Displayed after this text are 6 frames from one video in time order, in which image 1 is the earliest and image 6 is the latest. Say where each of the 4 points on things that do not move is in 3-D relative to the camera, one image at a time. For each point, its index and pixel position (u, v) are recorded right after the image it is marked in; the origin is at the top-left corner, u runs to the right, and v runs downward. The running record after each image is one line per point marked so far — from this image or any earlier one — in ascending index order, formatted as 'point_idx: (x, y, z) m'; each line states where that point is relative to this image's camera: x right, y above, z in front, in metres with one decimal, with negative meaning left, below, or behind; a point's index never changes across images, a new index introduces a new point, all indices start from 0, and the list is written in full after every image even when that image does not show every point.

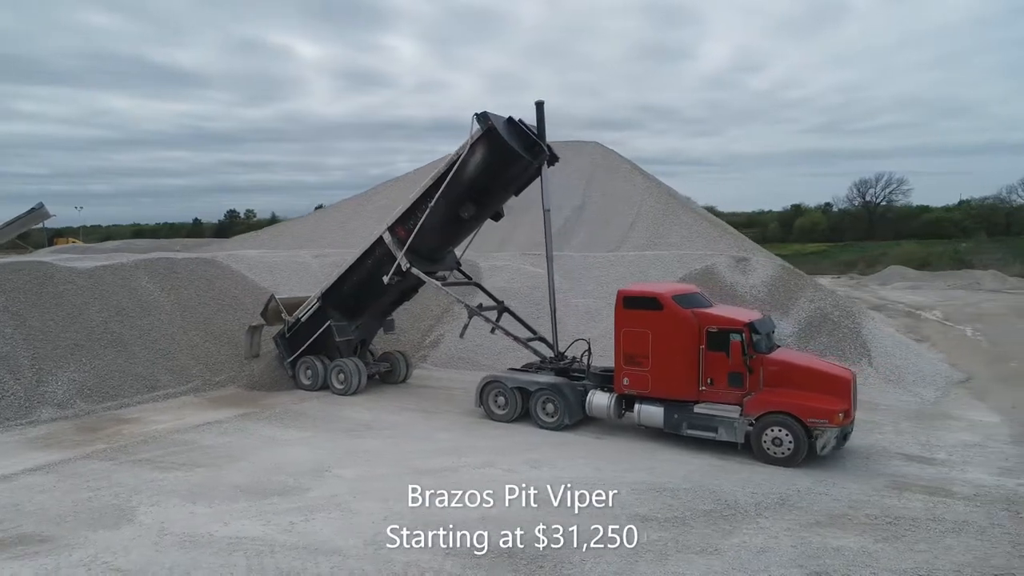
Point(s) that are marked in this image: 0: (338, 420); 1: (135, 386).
0: (-2.7, -2.0, +10.9) m
1: (-6.5, -1.7, +12.4) m
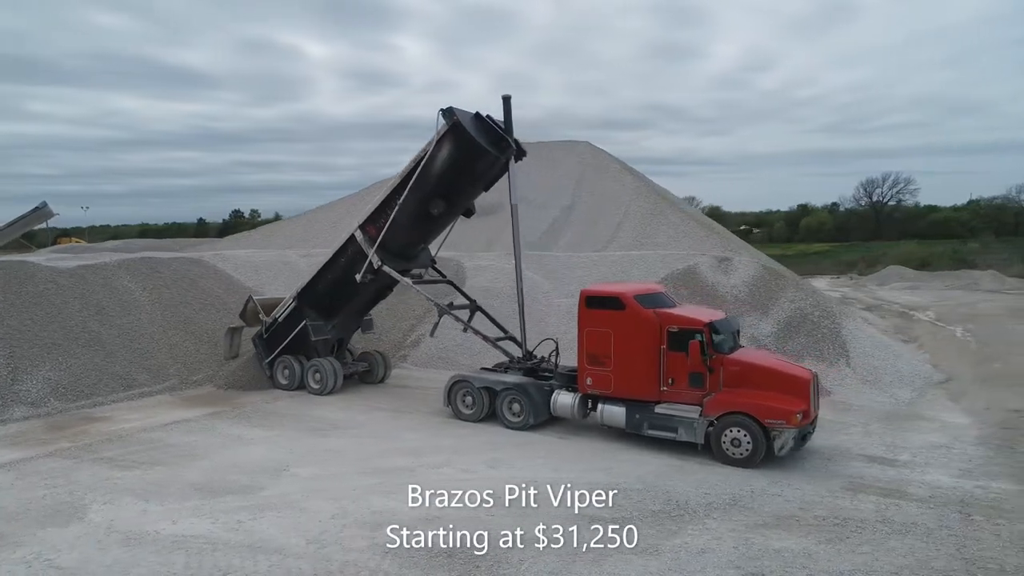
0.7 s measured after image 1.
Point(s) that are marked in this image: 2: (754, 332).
0: (-3.2, -2.0, +10.9) m
1: (-7.0, -1.7, +12.4) m
2: (+4.8, -0.9, +14.1) m
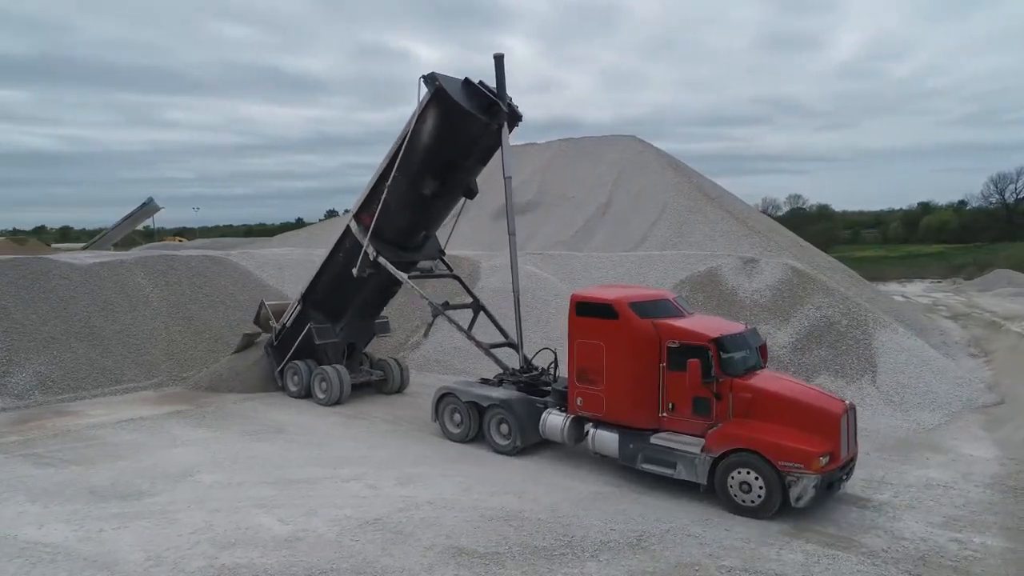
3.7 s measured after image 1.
0: (-3.8, -2.0, +10.7) m
1: (-7.4, -1.6, +12.7) m
2: (+4.5, -1.0, +12.7) m
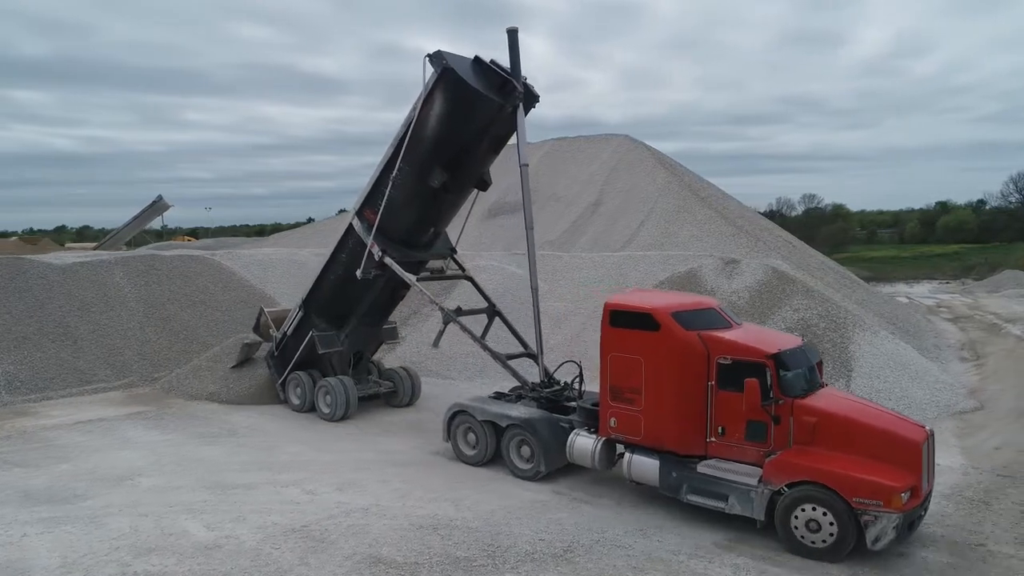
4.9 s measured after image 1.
0: (-4.4, -2.0, +10.6) m
1: (-7.9, -1.6, +12.7) m
2: (+4.0, -1.0, +12.4) m
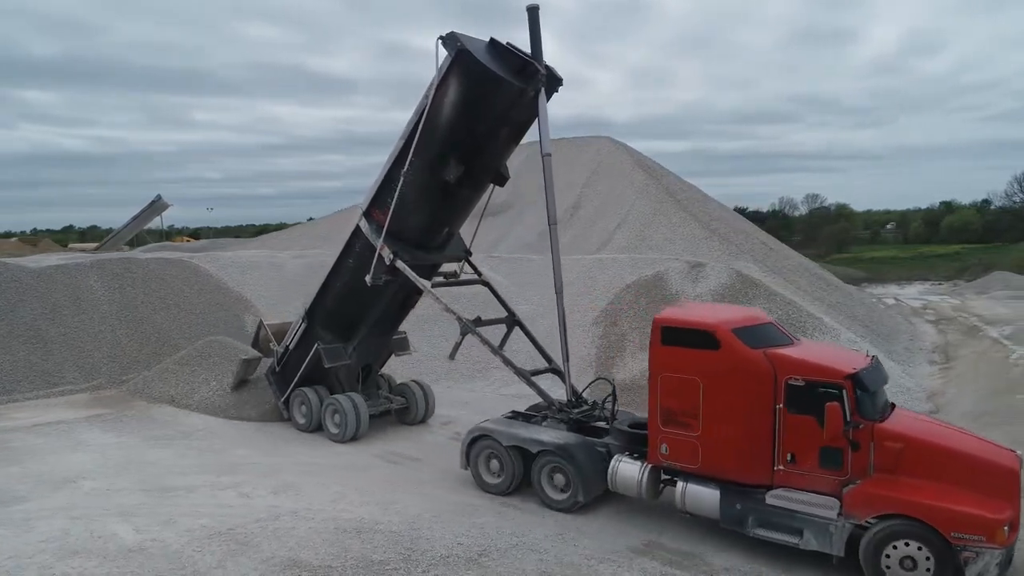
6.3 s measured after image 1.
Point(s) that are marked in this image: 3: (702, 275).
0: (-5.1, -2.1, +10.7) m
1: (-8.6, -1.7, +12.9) m
2: (+3.3, -1.1, +12.5) m
3: (+3.9, +0.3, +14.6) m
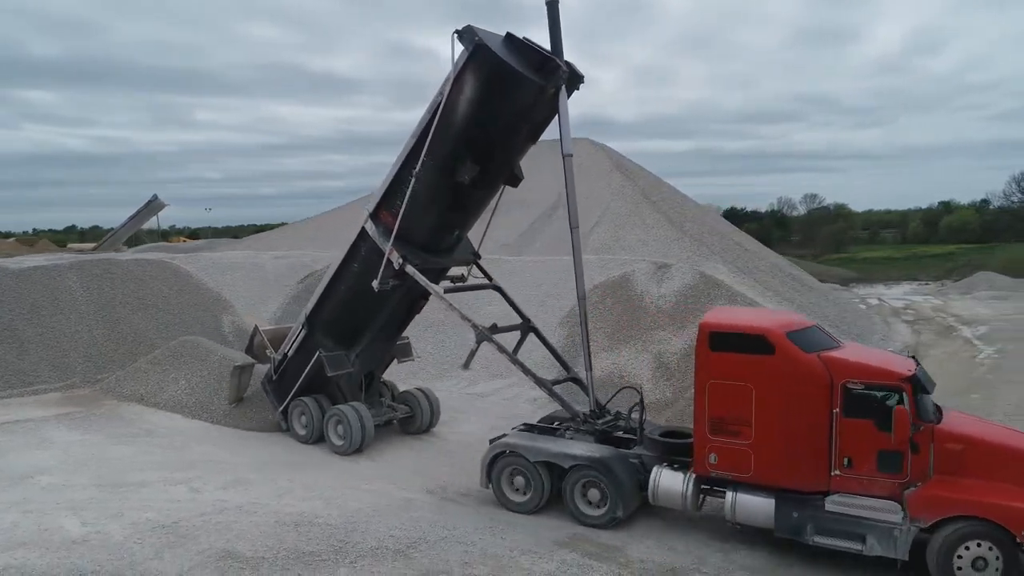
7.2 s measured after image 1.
0: (-5.7, -2.1, +11.0) m
1: (-9.2, -1.7, +13.1) m
2: (+2.7, -1.1, +12.7) m
3: (+3.3, +0.2, +14.8) m
